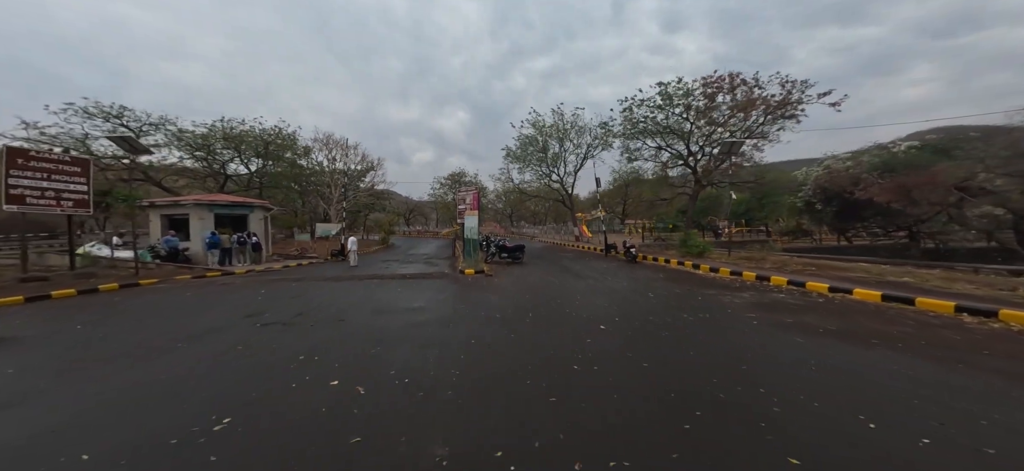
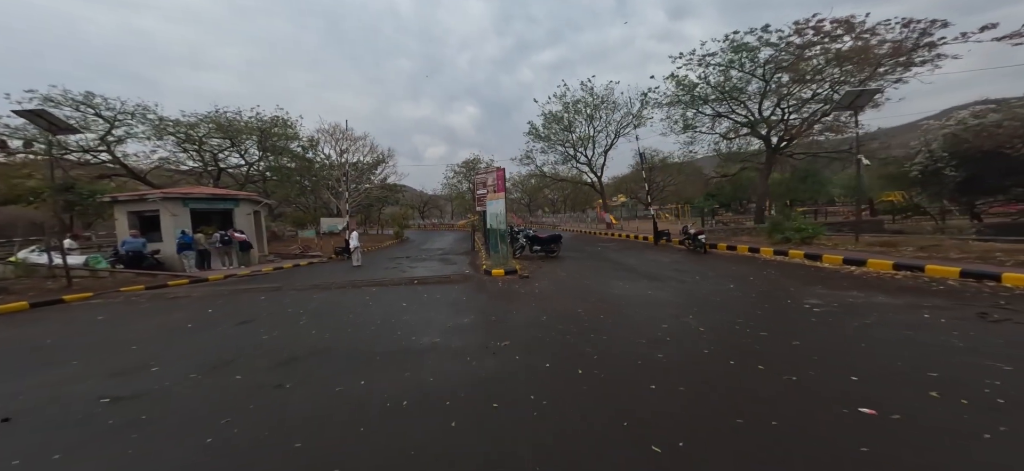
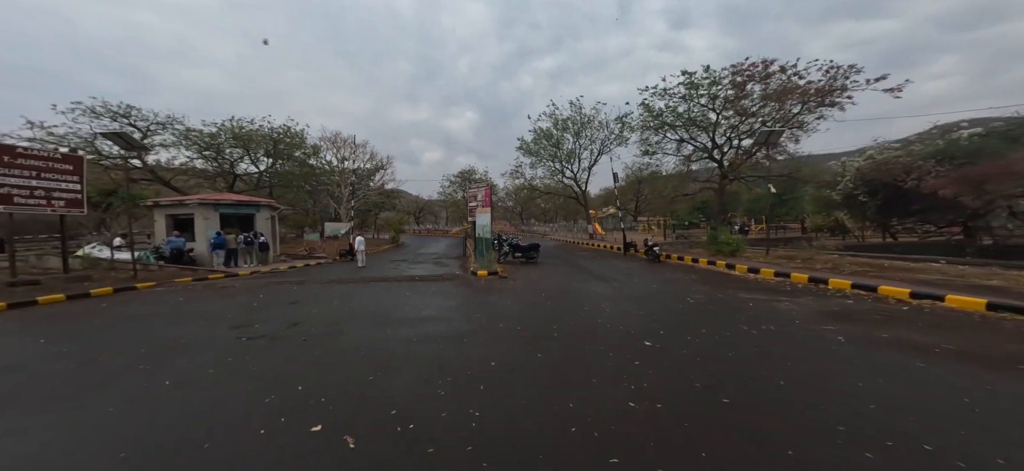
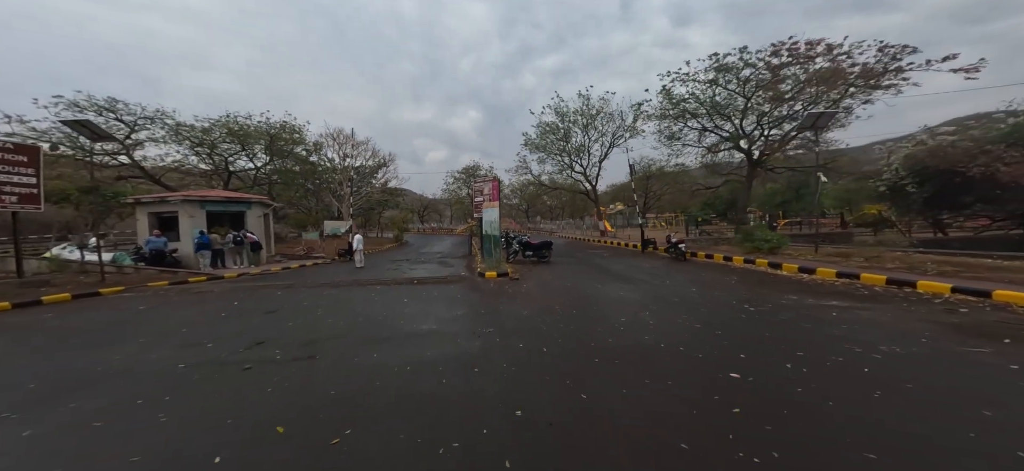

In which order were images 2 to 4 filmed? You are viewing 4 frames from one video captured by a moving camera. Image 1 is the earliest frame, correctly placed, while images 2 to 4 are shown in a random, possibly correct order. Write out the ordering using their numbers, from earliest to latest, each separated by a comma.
3, 4, 2
